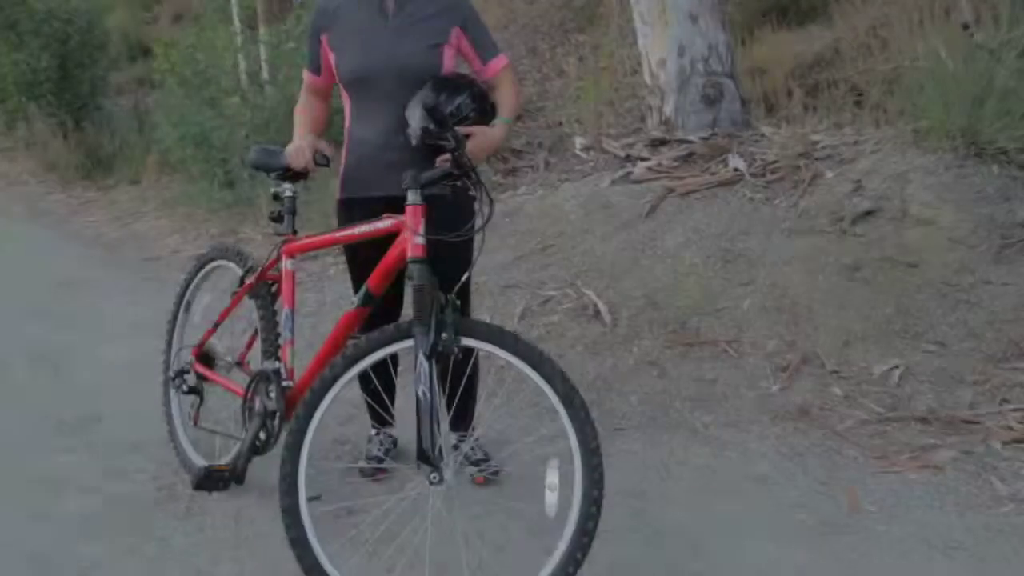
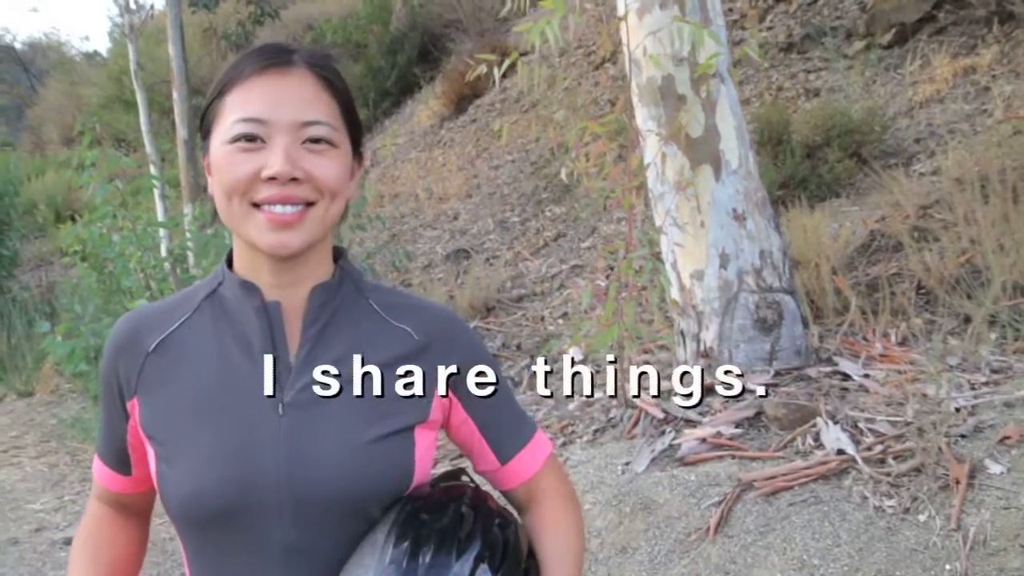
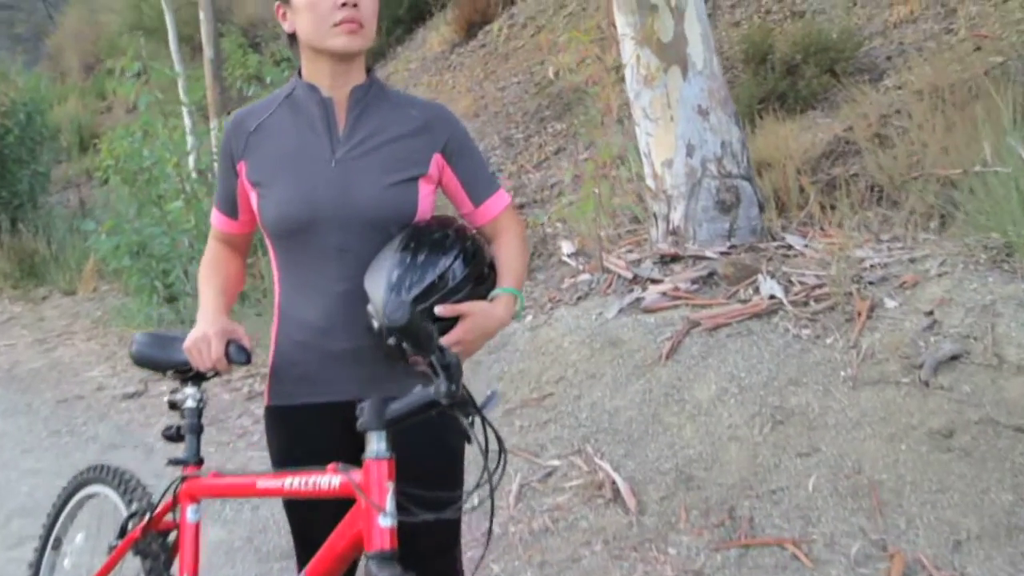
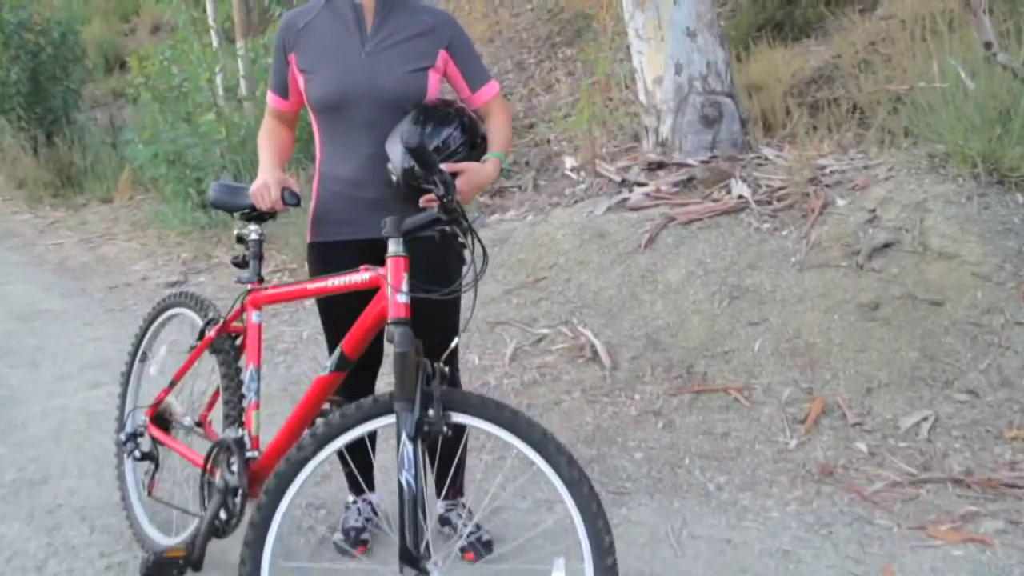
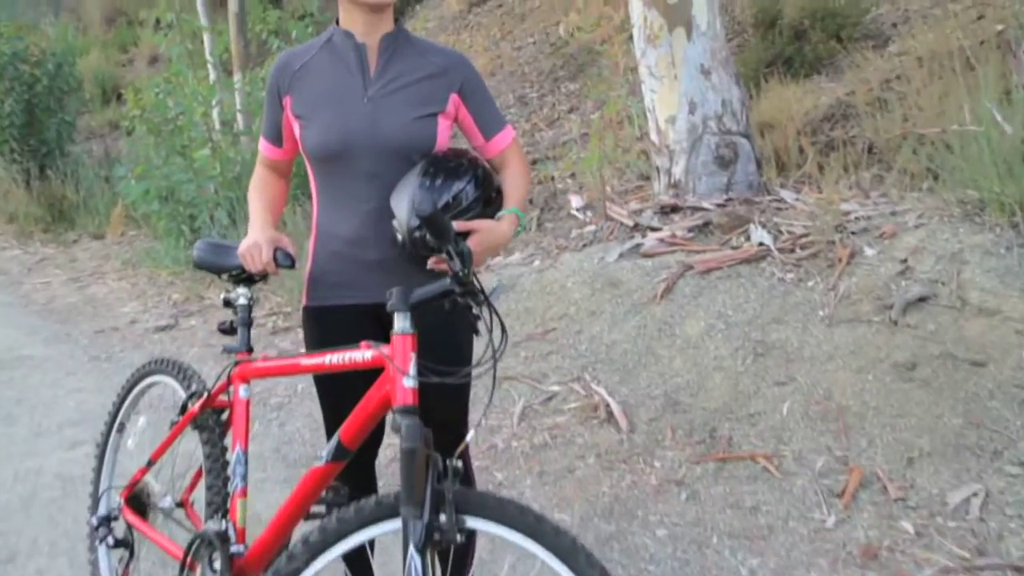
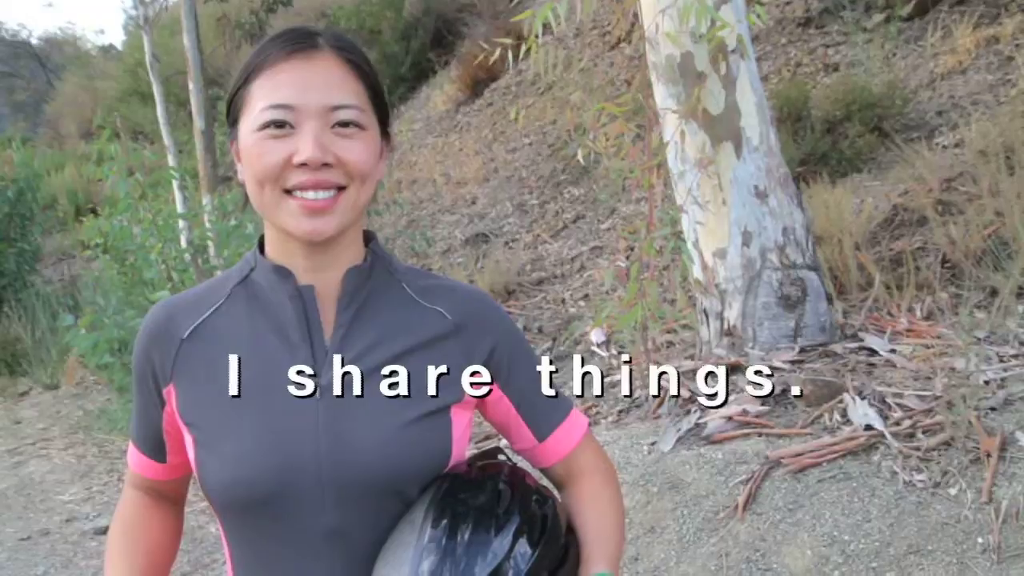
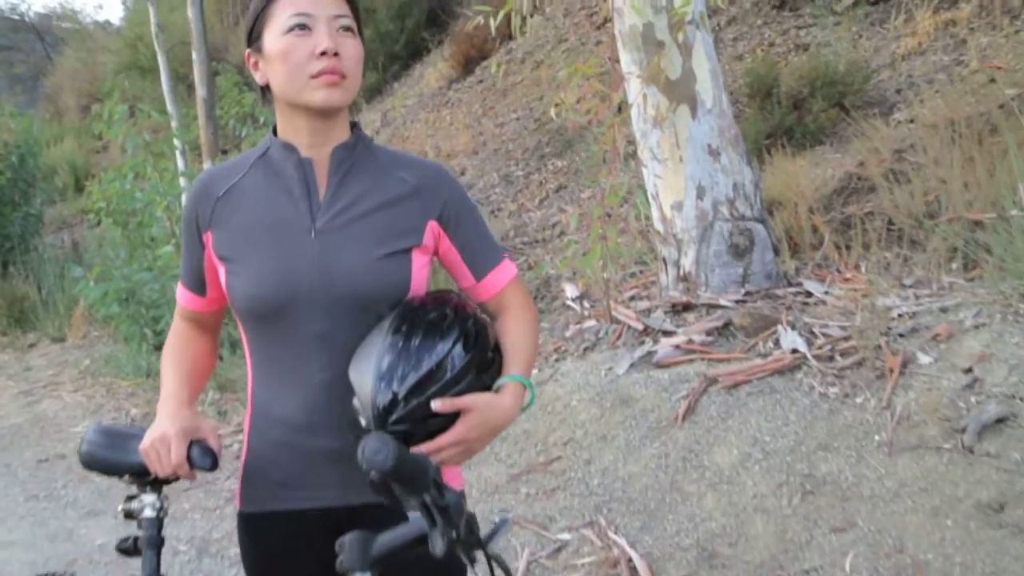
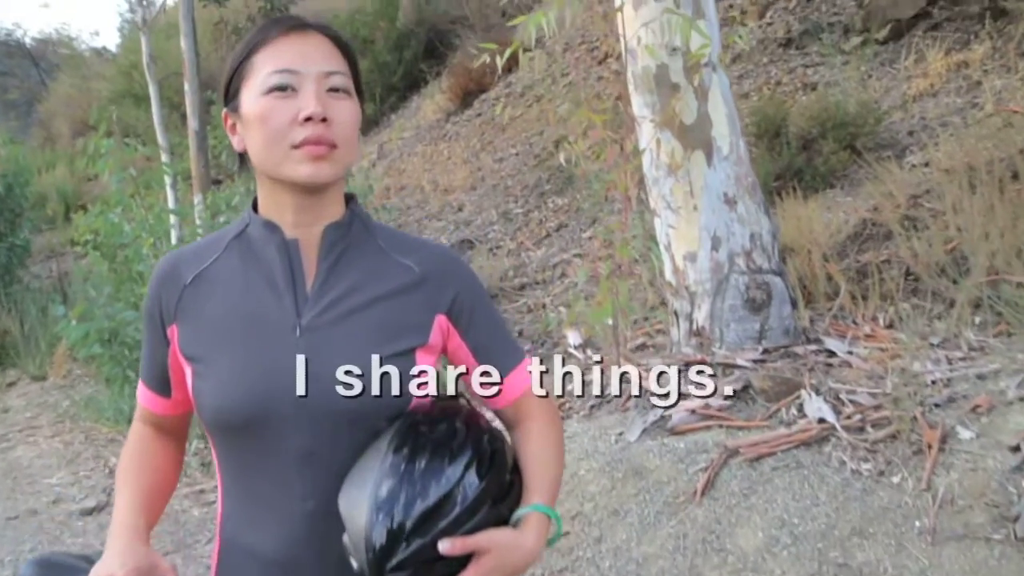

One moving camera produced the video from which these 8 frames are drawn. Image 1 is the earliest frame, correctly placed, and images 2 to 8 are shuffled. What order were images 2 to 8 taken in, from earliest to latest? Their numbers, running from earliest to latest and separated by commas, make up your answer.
4, 5, 3, 7, 8, 2, 6
